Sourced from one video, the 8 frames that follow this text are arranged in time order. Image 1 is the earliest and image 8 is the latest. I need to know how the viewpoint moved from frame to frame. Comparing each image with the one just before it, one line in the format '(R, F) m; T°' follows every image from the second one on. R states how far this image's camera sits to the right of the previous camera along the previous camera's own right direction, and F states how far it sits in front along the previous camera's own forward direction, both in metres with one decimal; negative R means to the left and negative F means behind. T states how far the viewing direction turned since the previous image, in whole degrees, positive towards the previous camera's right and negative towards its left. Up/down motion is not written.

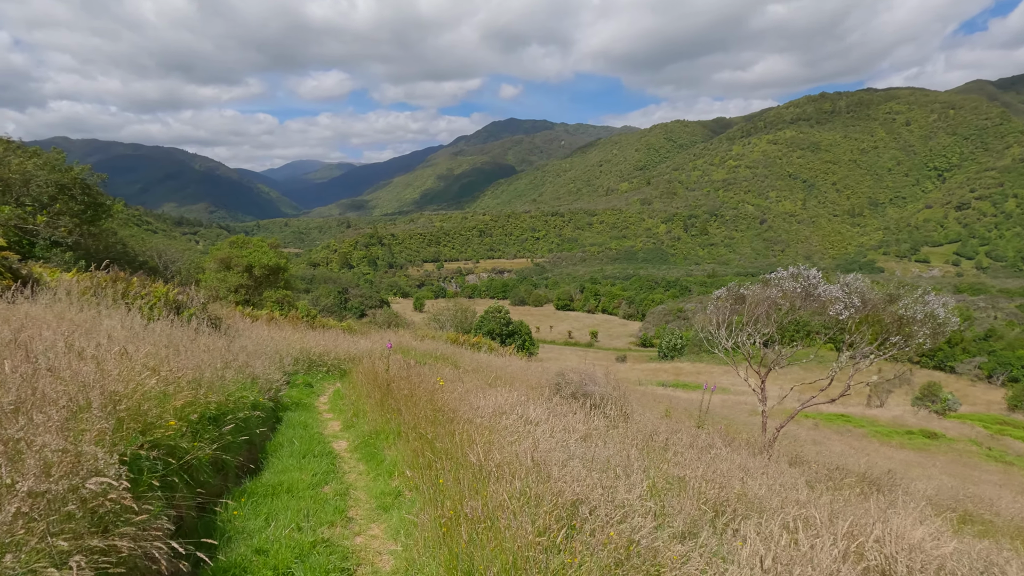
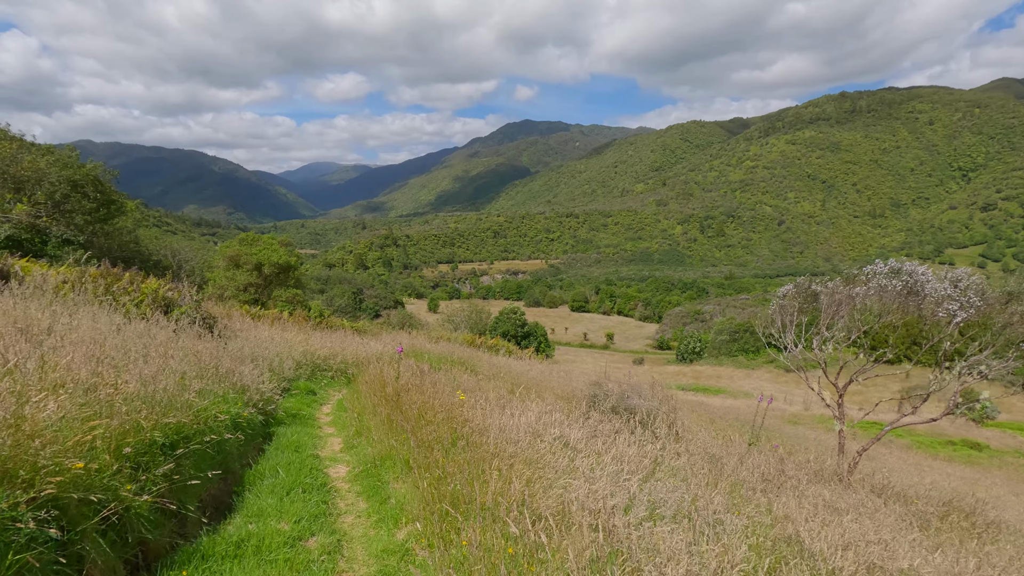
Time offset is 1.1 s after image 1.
(-0.1, +0.8) m; -2°
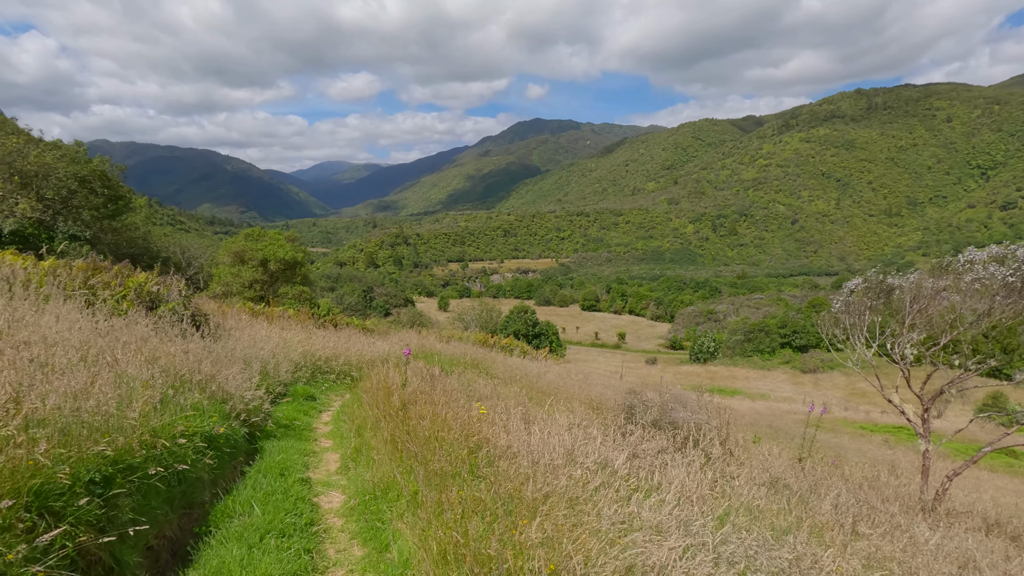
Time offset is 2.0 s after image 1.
(-0.1, +0.6) m; -1°
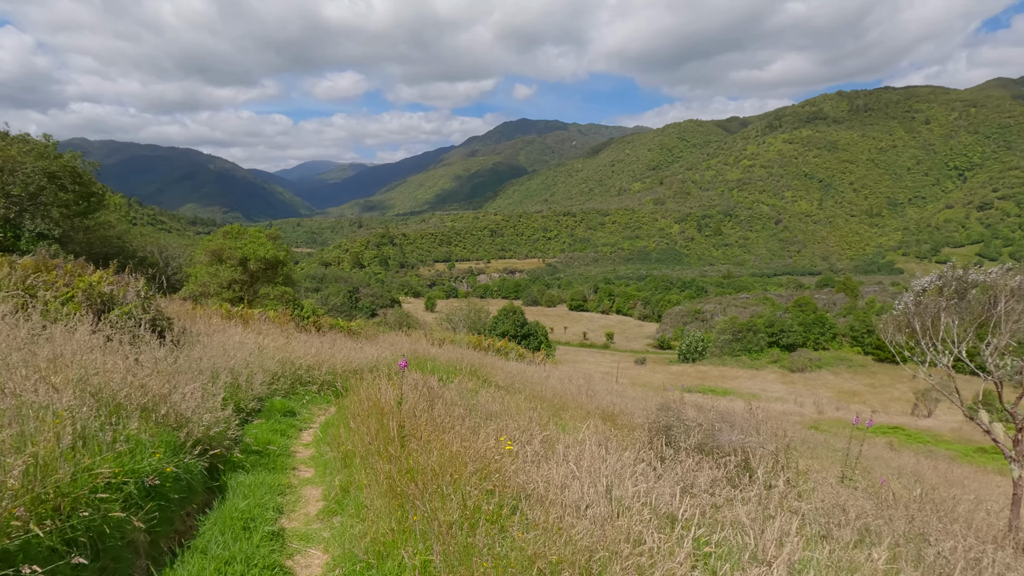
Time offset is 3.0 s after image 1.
(-0.2, +0.7) m; +1°
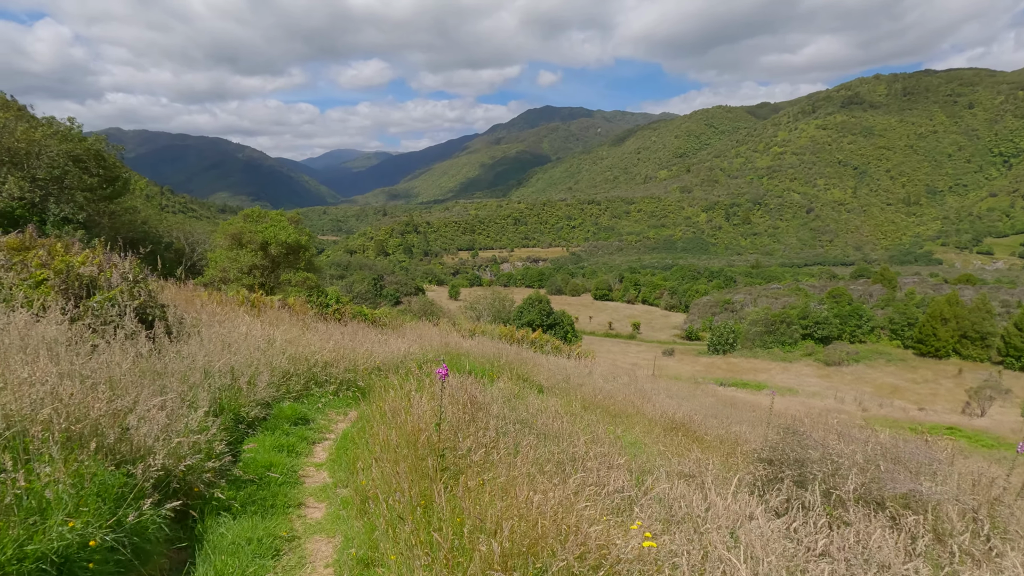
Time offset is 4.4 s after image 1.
(-0.3, +0.9) m; -2°
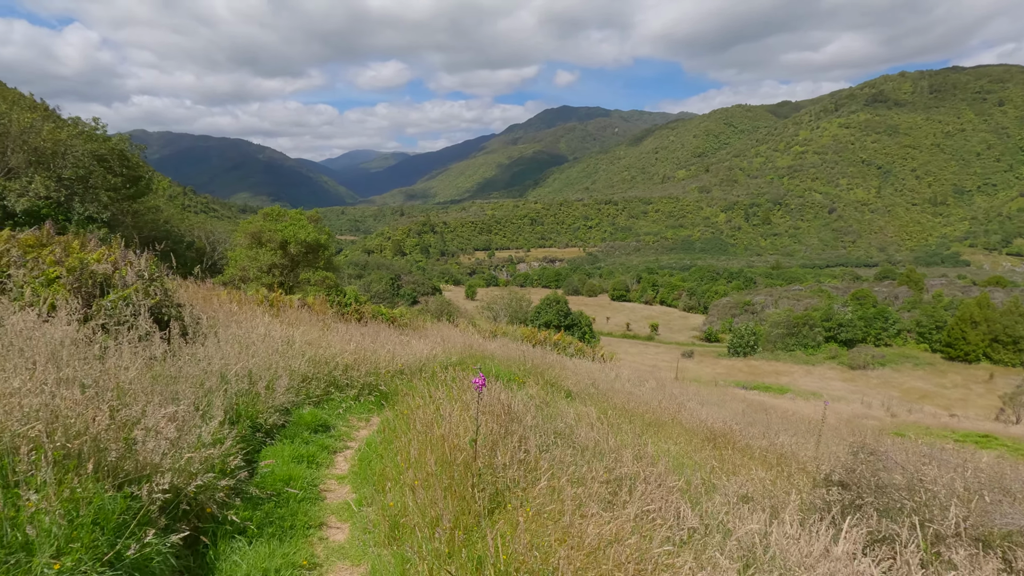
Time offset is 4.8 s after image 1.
(-0.1, +0.3) m; -2°
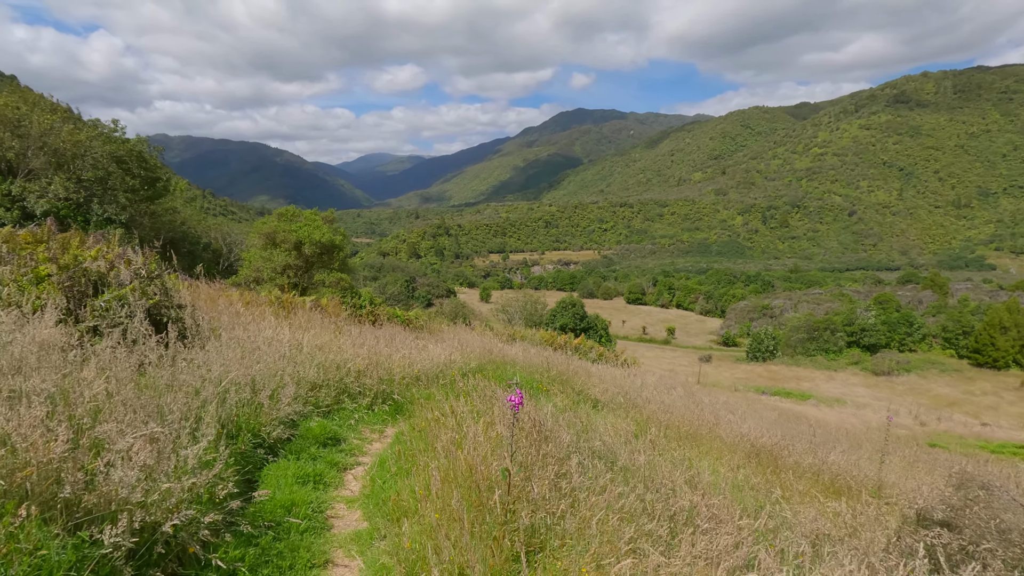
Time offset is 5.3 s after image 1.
(-0.1, +0.4) m; -2°
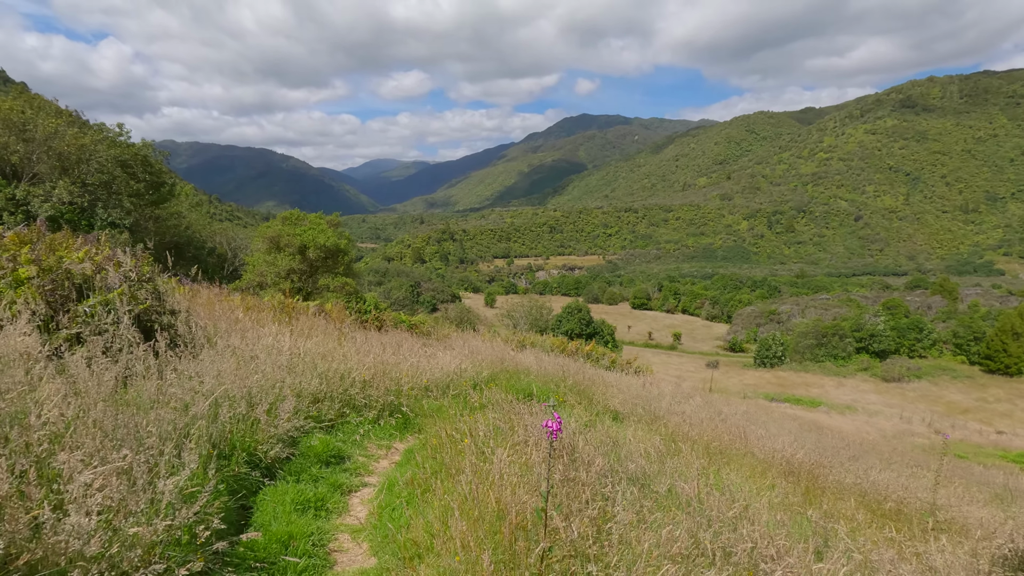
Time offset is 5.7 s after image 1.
(-0.1, +0.3) m; 0°
